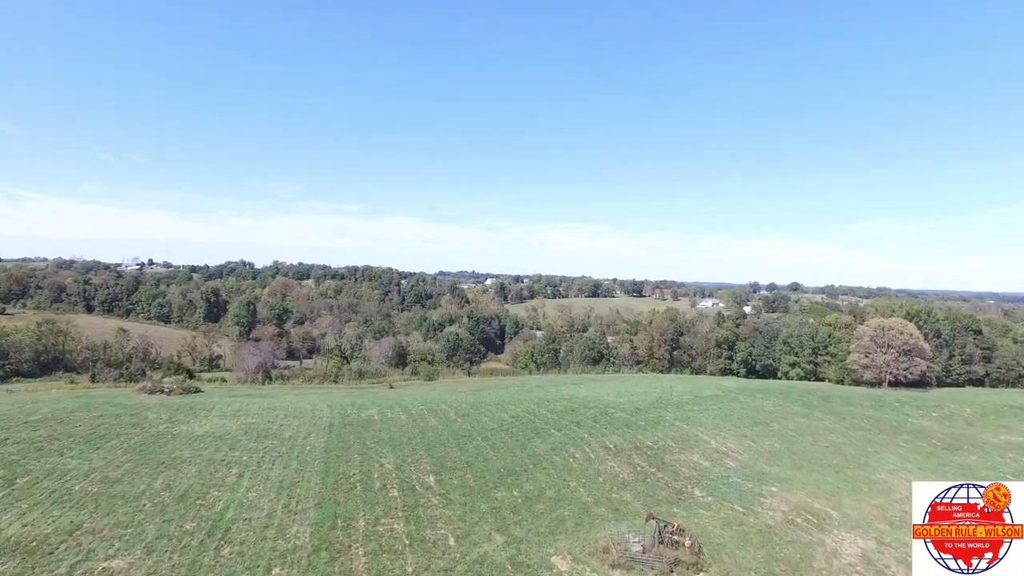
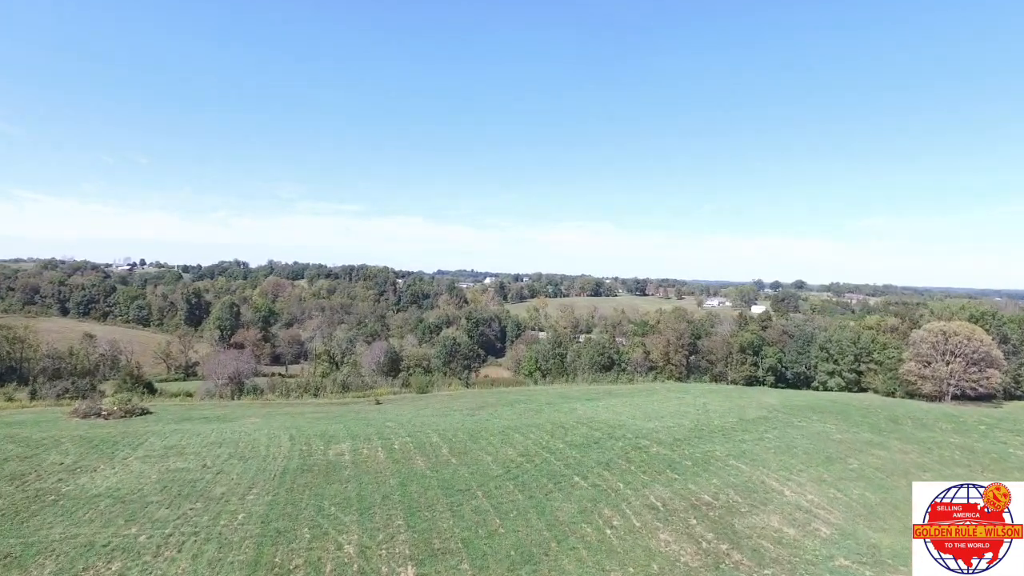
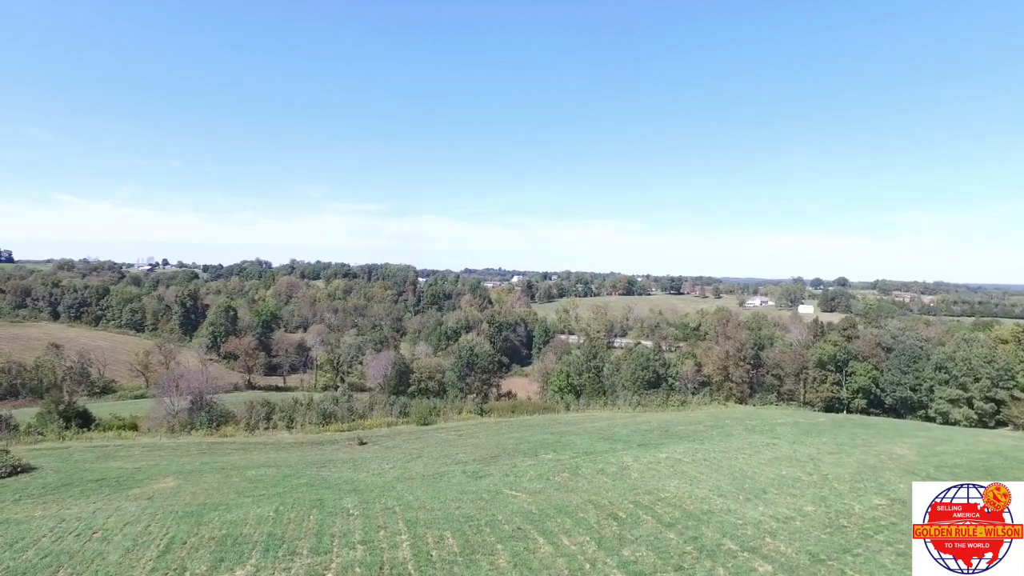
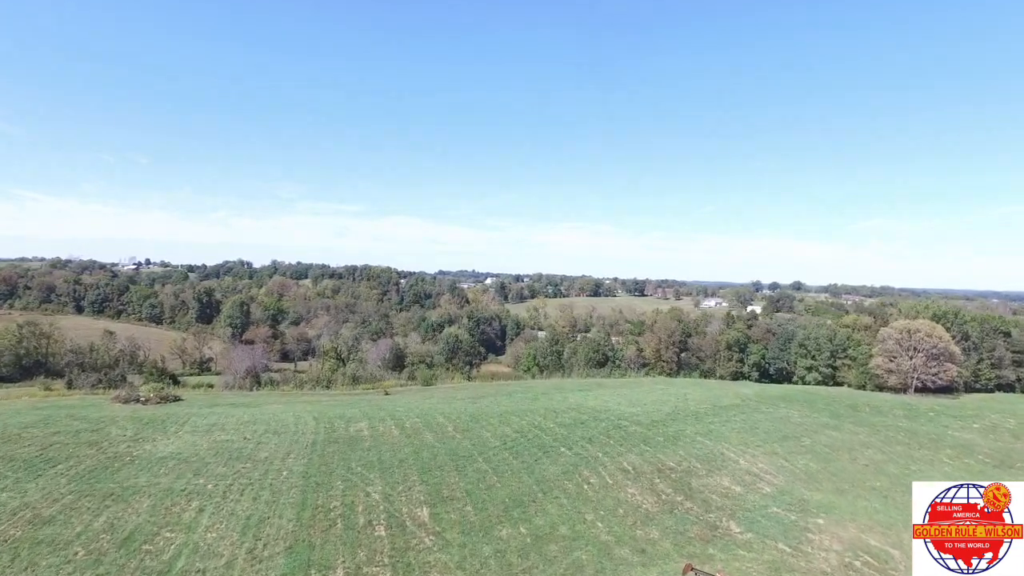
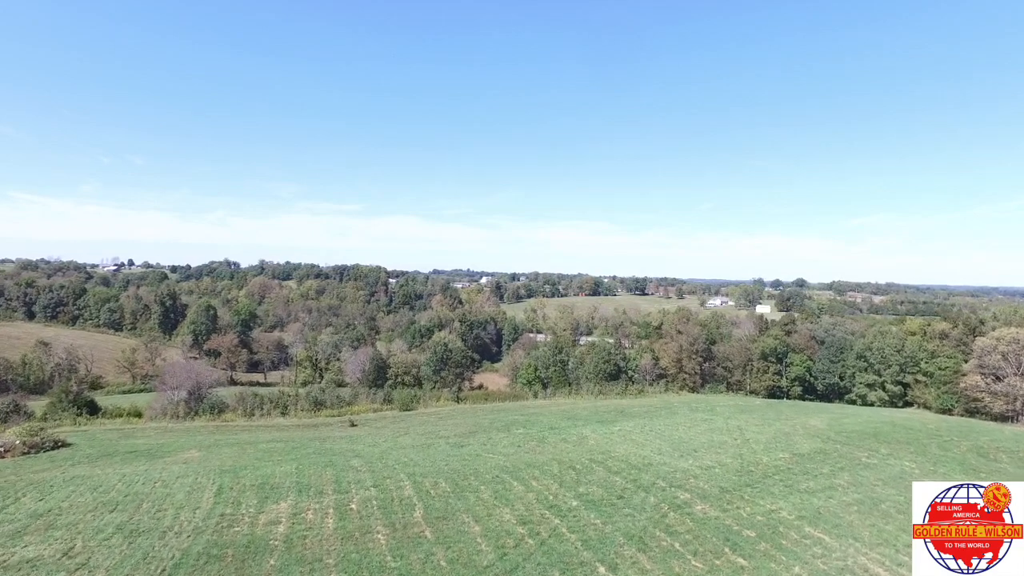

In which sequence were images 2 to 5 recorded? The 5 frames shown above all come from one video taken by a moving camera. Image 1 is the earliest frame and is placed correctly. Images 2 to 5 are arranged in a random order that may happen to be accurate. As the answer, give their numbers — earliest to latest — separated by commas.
4, 2, 5, 3
